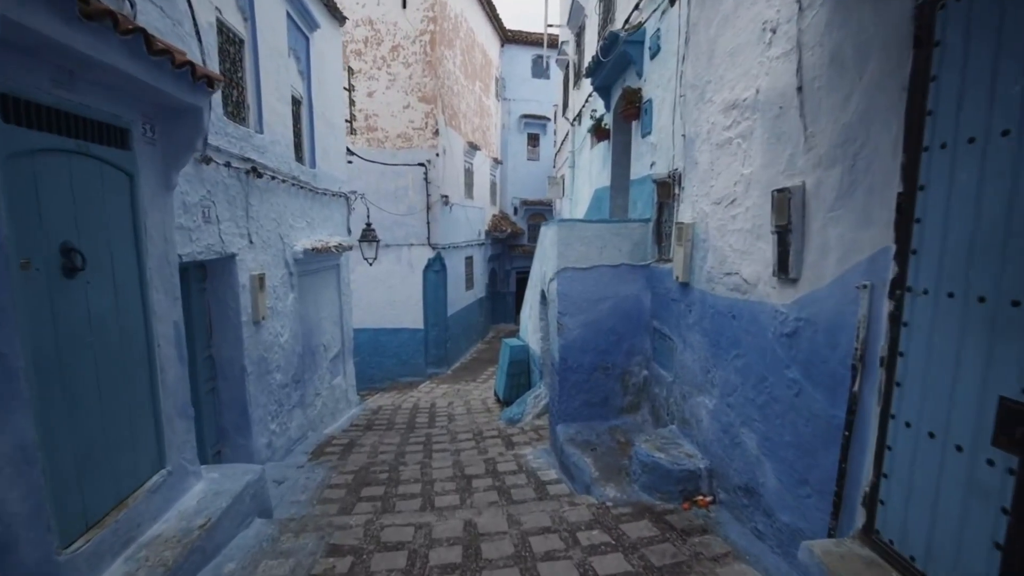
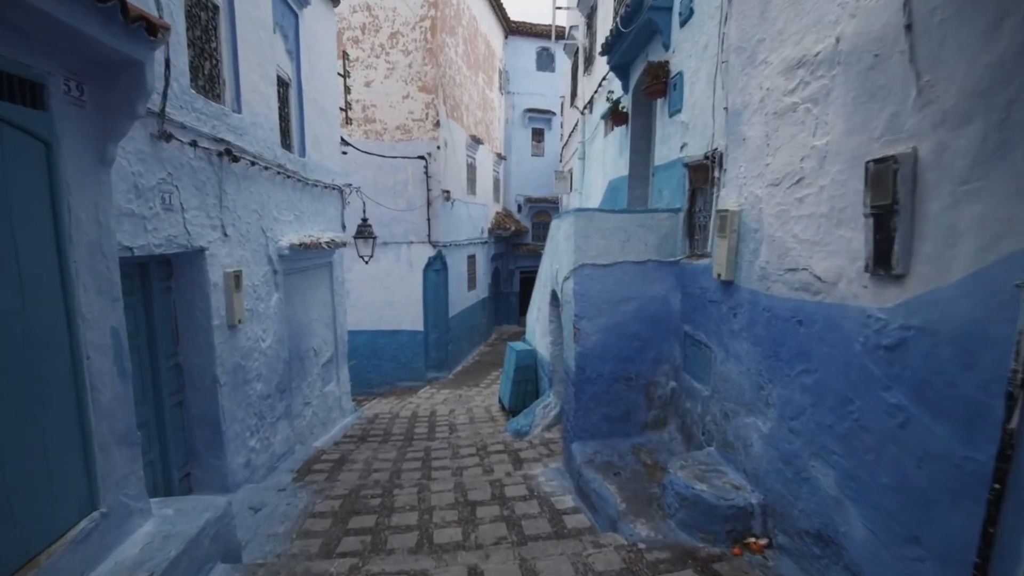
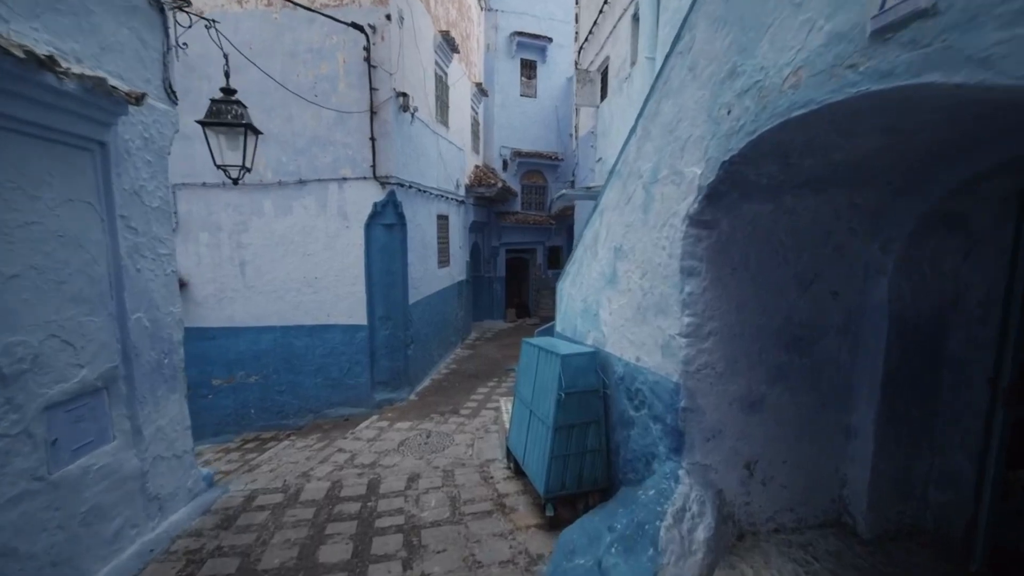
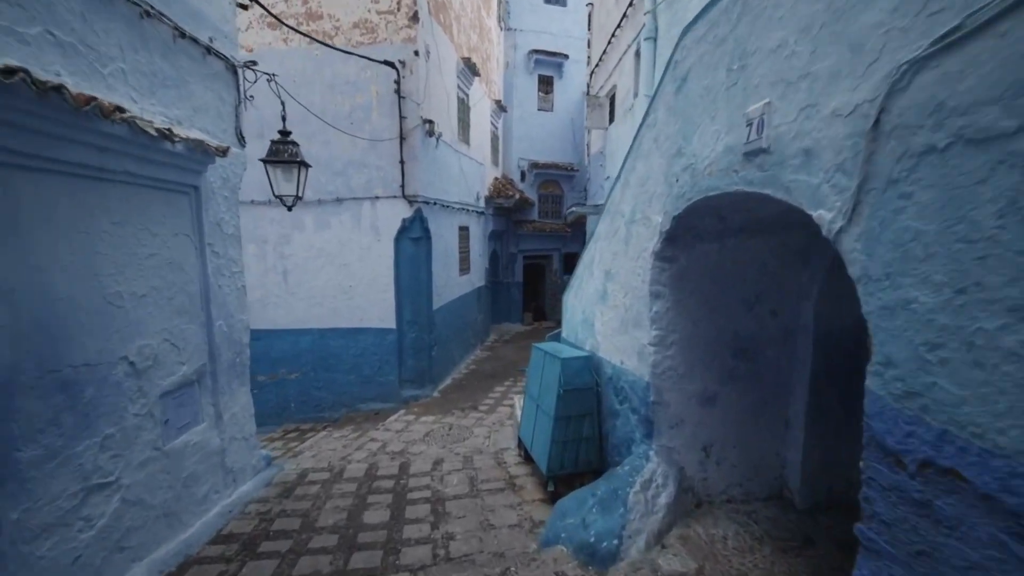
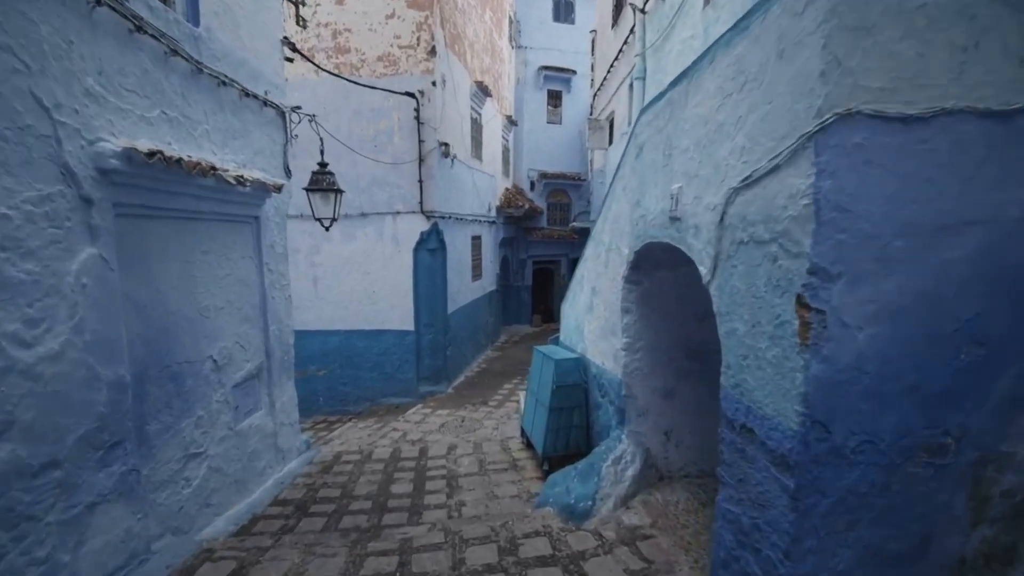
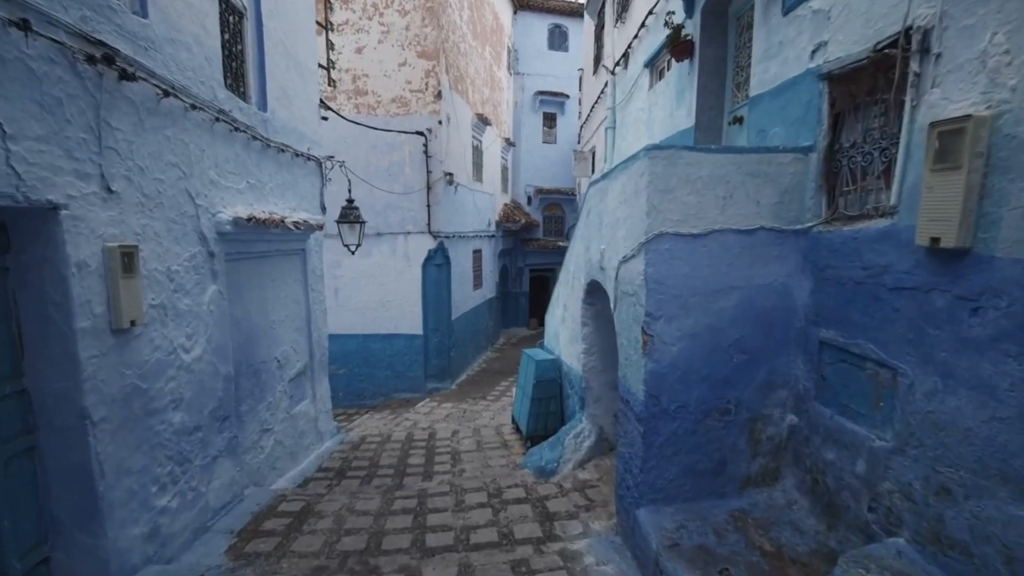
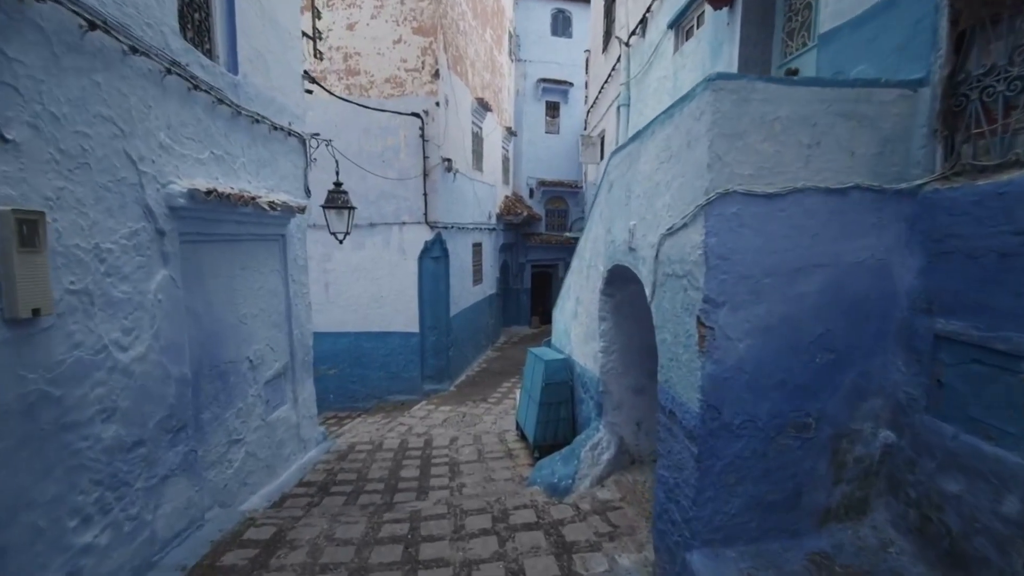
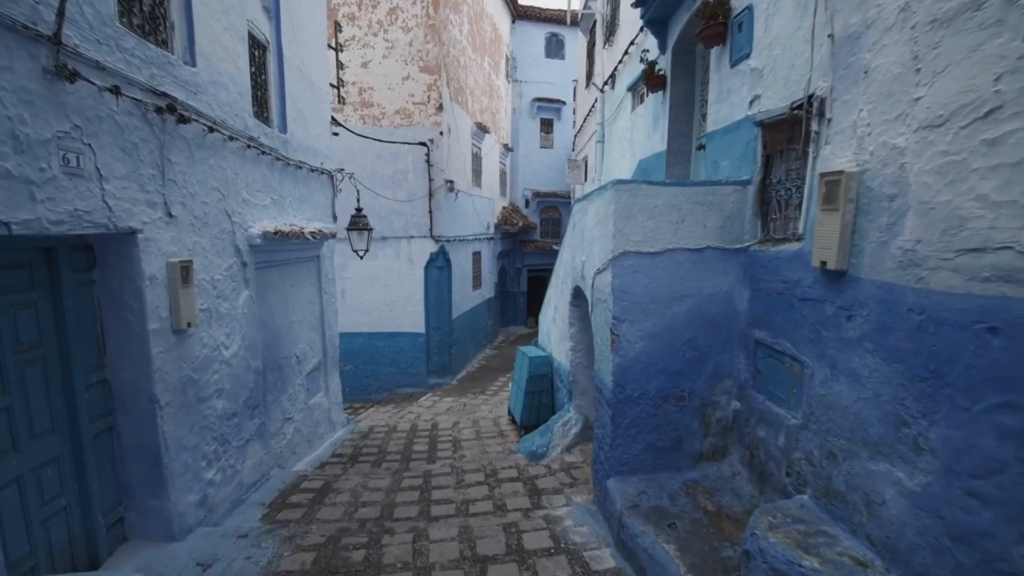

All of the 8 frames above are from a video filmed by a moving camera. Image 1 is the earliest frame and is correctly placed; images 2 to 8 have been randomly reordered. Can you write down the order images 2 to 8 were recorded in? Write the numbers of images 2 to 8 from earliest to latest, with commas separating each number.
2, 8, 6, 7, 5, 4, 3
